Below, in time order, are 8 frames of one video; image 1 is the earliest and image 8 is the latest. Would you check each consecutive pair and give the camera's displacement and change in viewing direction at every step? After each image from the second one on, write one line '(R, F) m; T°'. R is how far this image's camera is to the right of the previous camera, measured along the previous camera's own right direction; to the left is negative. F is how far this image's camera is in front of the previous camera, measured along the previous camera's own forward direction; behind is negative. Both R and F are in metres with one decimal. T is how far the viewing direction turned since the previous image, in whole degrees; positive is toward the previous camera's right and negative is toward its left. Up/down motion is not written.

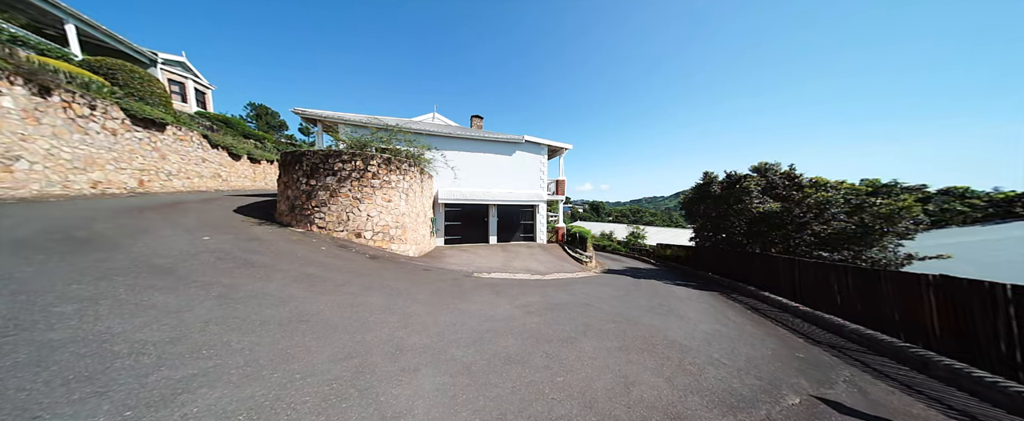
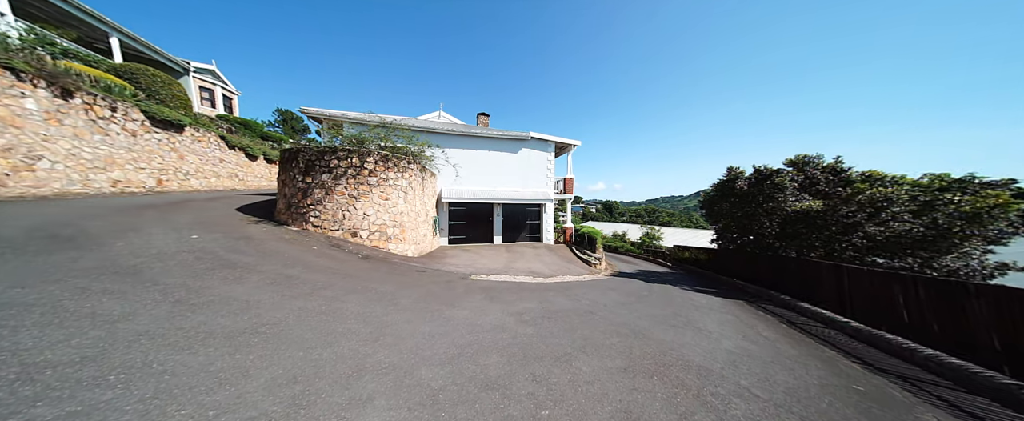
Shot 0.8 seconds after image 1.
(+0.4, +0.5) m; -3°
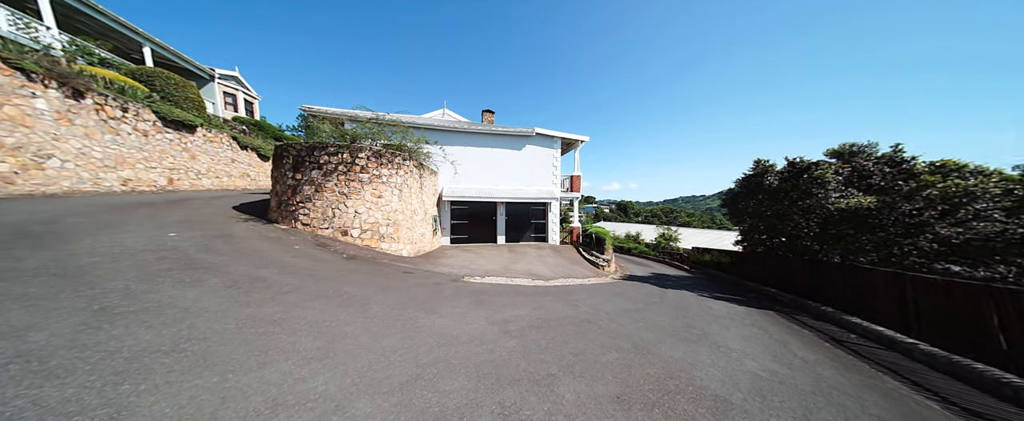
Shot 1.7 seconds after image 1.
(+0.4, +0.6) m; -3°
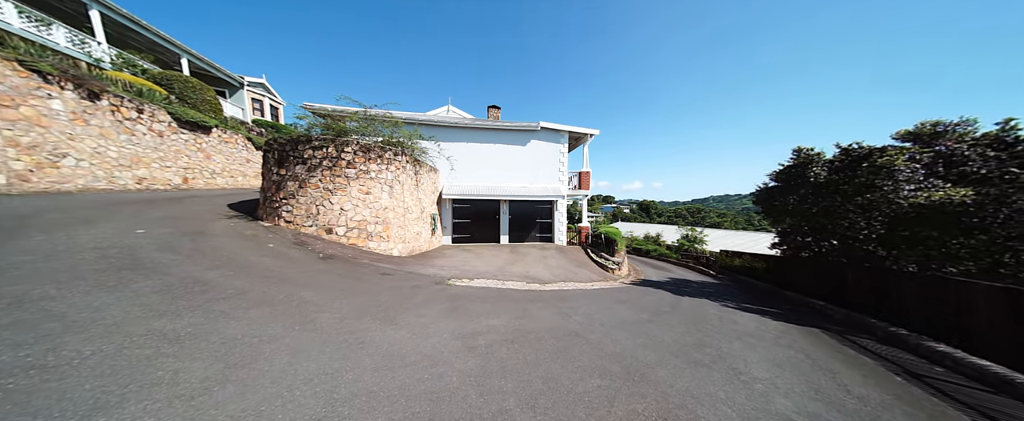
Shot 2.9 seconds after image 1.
(+0.6, +0.7) m; -4°
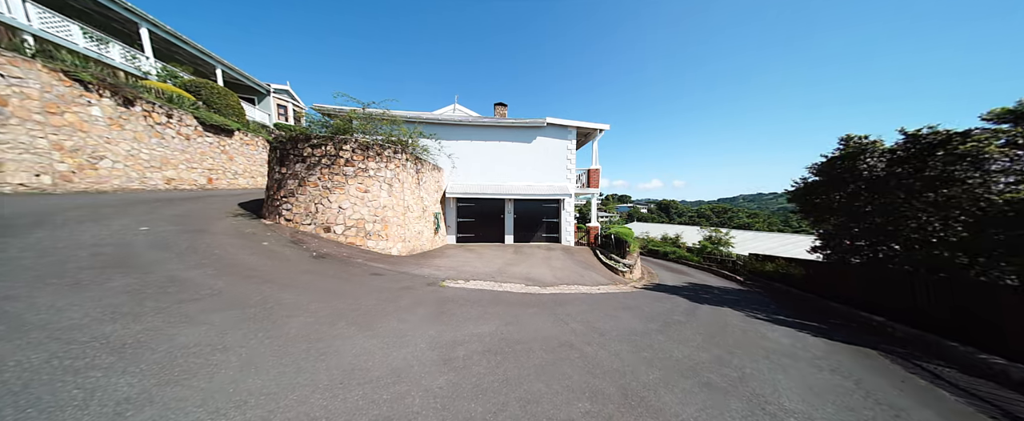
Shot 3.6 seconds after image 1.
(+0.5, +0.4) m; -4°
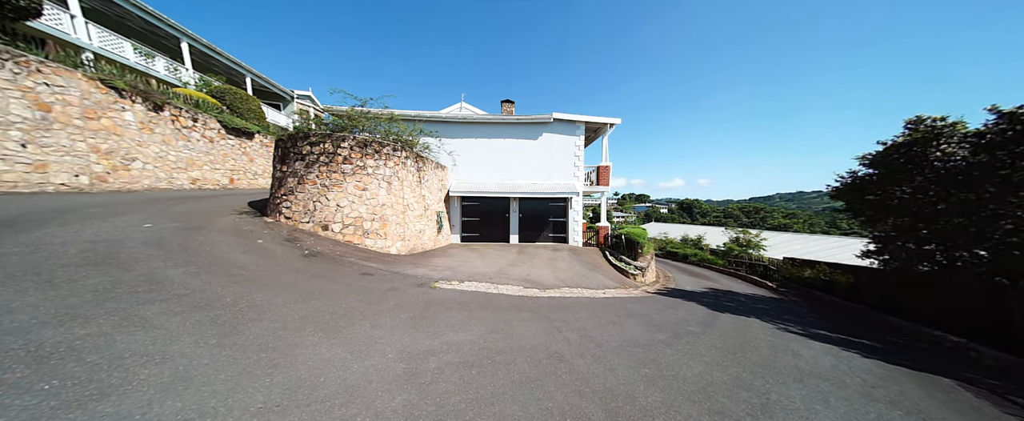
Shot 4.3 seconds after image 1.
(+0.5, +0.4) m; -4°
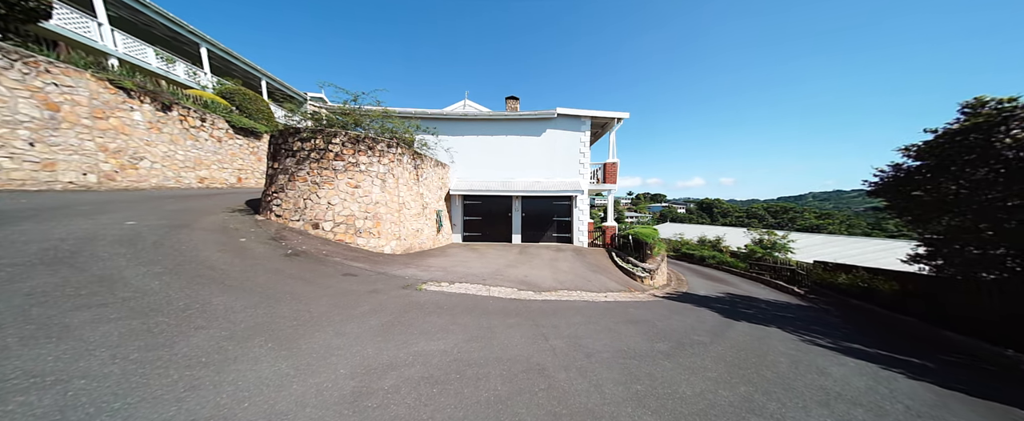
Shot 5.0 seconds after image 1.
(+0.3, +0.5) m; -3°
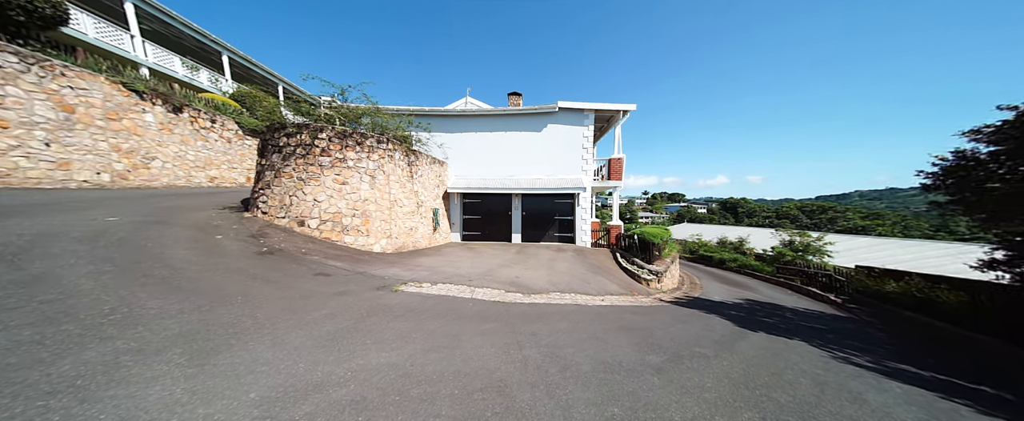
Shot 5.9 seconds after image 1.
(+0.5, +0.5) m; -3°
